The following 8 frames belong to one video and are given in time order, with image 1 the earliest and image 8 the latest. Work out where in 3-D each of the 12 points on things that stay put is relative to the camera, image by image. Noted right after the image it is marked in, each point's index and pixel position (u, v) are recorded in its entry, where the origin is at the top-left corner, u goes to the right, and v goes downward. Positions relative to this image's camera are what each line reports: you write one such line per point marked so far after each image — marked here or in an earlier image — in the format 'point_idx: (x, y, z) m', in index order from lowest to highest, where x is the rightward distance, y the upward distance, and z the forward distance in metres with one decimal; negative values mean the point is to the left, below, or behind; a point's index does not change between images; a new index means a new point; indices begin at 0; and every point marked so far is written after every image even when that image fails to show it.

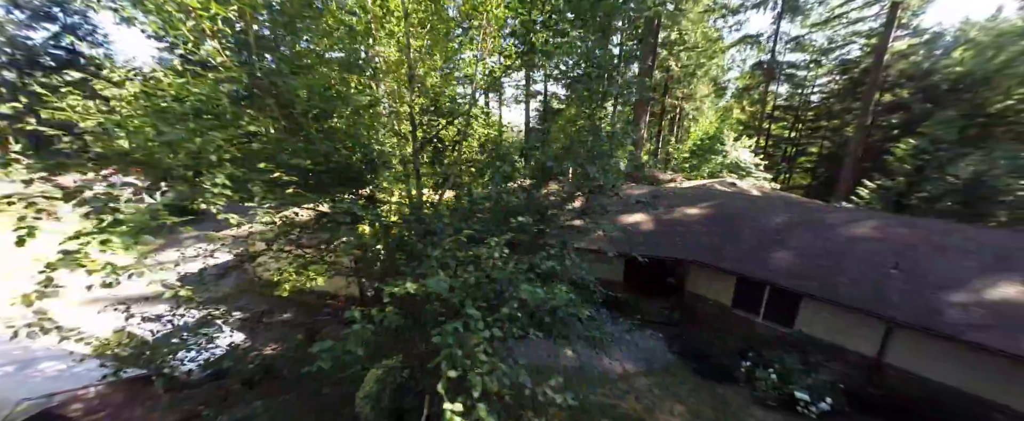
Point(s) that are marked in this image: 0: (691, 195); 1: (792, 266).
0: (+7.3, +0.6, +13.0) m
1: (+7.6, -1.5, +8.7) m
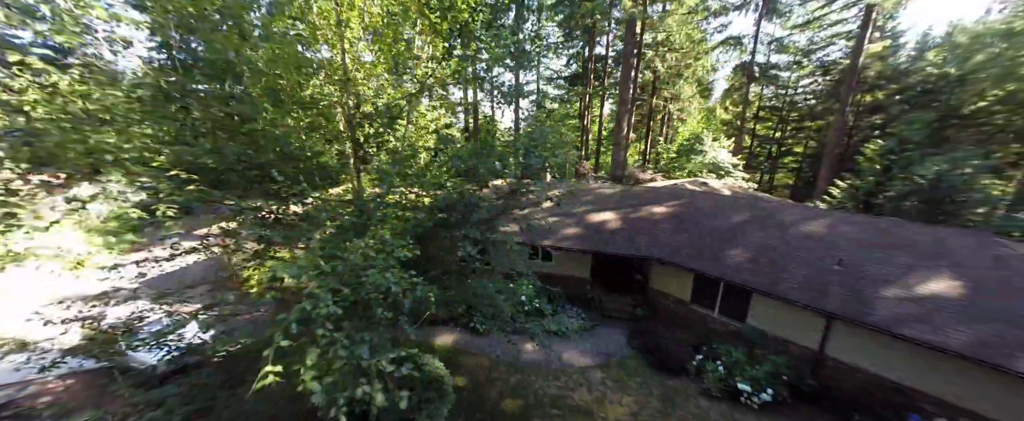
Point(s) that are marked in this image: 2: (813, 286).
0: (+6.2, +0.7, +13.3) m
1: (+6.5, -1.5, +9.0) m
2: (+7.4, -1.8, +7.9) m
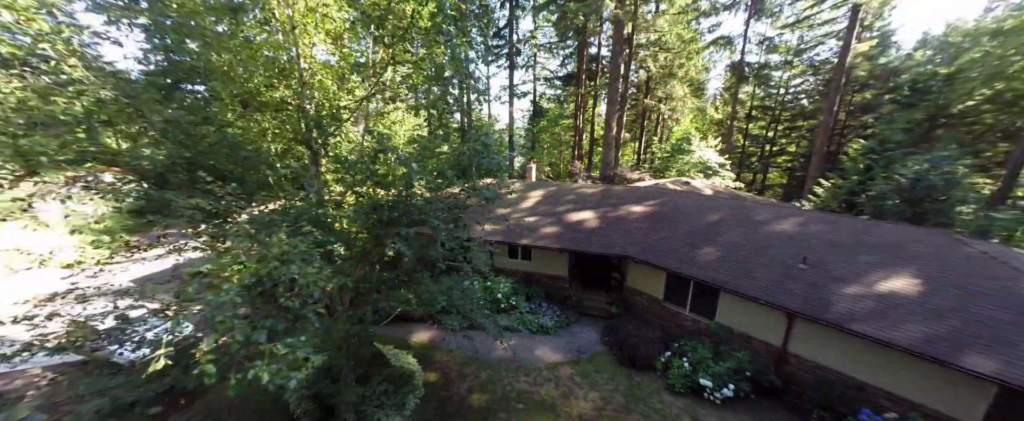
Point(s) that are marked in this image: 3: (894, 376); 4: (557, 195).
0: (+5.5, +0.7, +13.5) m
1: (+5.7, -1.4, +9.2) m
2: (+6.6, -1.8, +8.0) m
3: (+7.9, -3.4, +6.5) m
4: (+1.9, +0.7, +14.0) m
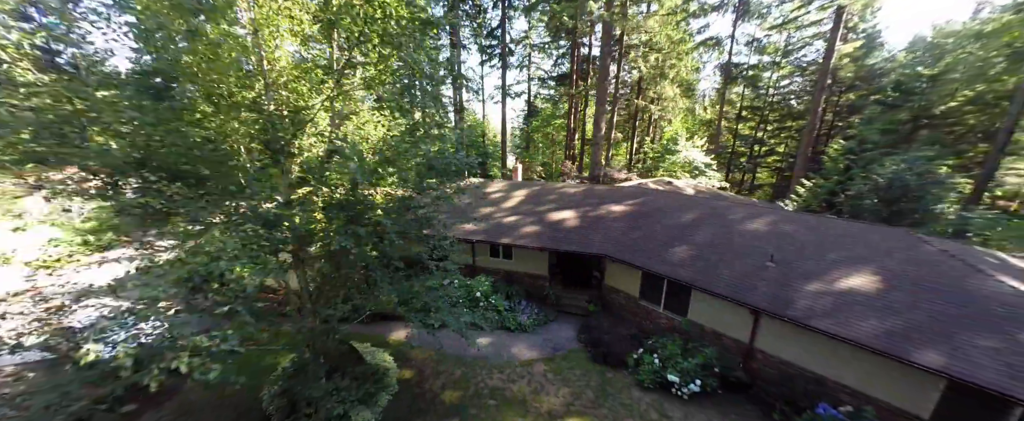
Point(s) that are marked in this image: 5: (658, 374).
0: (+4.7, +0.7, +13.6) m
1: (+5.0, -1.4, +9.3) m
2: (+5.9, -1.8, +8.2) m
3: (+7.2, -3.4, +6.7) m
4: (+1.2, +0.7, +14.2) m
5: (+3.7, -4.2, +8.1) m
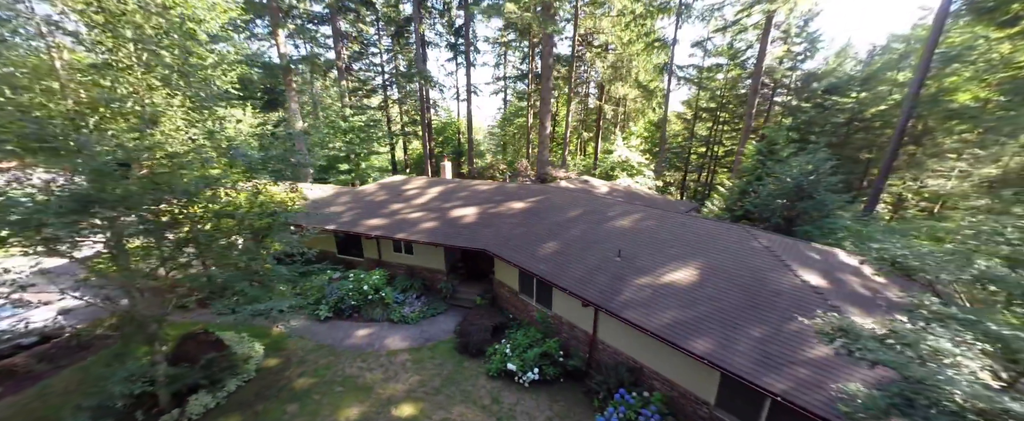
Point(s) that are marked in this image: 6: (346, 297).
0: (+0.8, +0.9, +14.0) m
1: (+1.1, -1.3, +9.7) m
2: (+2.0, -1.7, +8.5) m
3: (+3.3, -3.3, +7.1) m
4: (-2.7, +0.9, +14.5) m
5: (-0.2, -4.1, +8.5) m
6: (-5.9, -3.0, +11.2) m
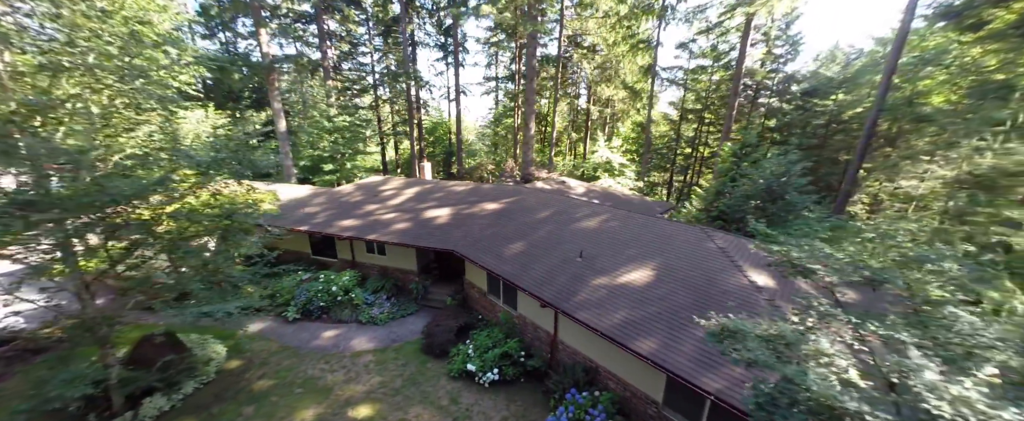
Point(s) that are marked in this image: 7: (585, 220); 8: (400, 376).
0: (-0.2, +0.8, +14.0) m
1: (+0.1, -1.4, +9.7) m
2: (+1.0, -1.8, +8.6) m
3: (+2.3, -3.4, +7.2) m
4: (-3.8, +0.8, +14.5) m
5: (-1.3, -4.1, +8.5) m
6: (-6.9, -3.1, +11.2) m
7: (+2.5, -0.3, +10.6) m
8: (-3.0, -4.4, +8.5) m
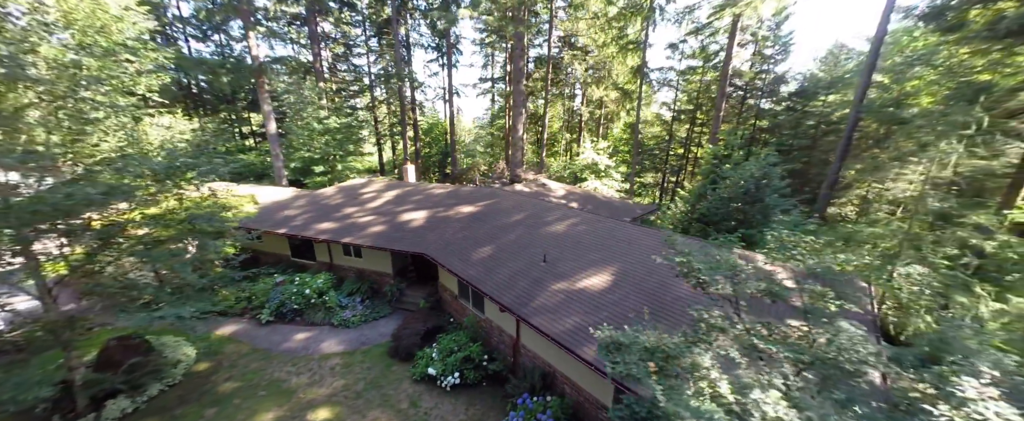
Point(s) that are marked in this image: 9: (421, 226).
0: (-1.2, +0.7, +14.1) m
1: (-0.9, -1.5, +9.8) m
2: (0.0, -1.9, +8.6) m
3: (+1.3, -3.5, +7.2) m
4: (-4.7, +0.7, +14.6) m
5: (-2.3, -4.2, +8.6) m
6: (-7.9, -3.2, +11.3) m
7: (+1.5, -0.4, +10.6) m
8: (-4.0, -4.6, +8.6) m
9: (-3.5, -0.6, +12.3) m
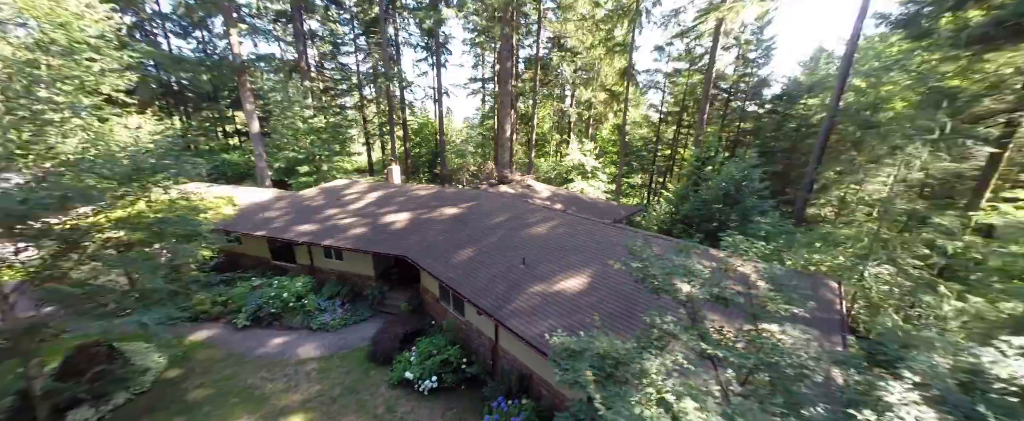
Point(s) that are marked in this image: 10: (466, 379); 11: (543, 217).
0: (-1.9, +0.6, +14.0) m
1: (-1.5, -1.6, +9.8) m
2: (-0.6, -2.0, +8.6) m
3: (+0.8, -3.6, +7.2) m
4: (-5.5, +0.6, +14.5) m
5: (-2.8, -4.3, +8.5) m
6: (-8.5, -3.3, +11.1) m
7: (+0.8, -0.5, +10.6) m
8: (-4.6, -4.6, +8.5) m
9: (-4.1, -0.7, +12.2) m
10: (-1.2, -4.5, +8.5) m
11: (+1.1, -0.2, +11.2) m
